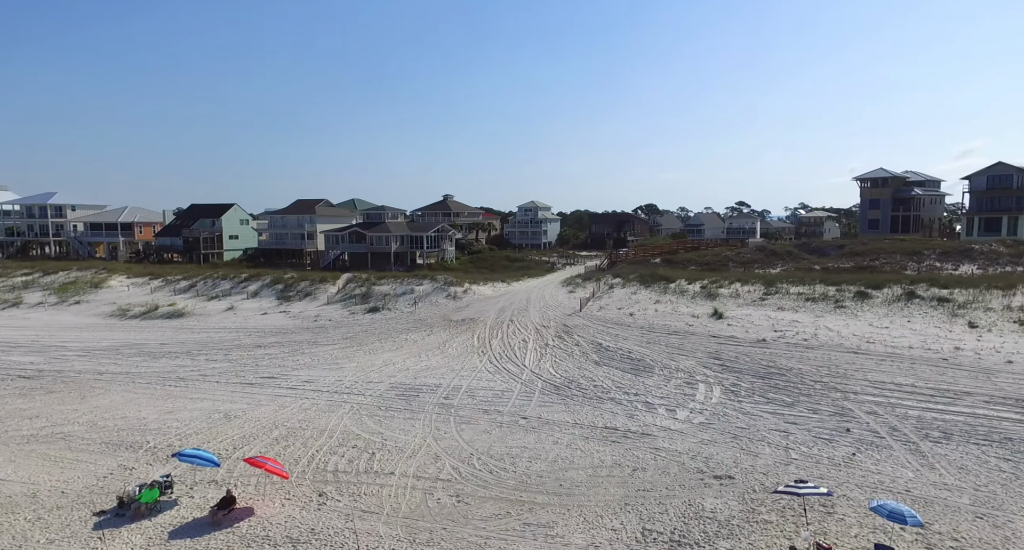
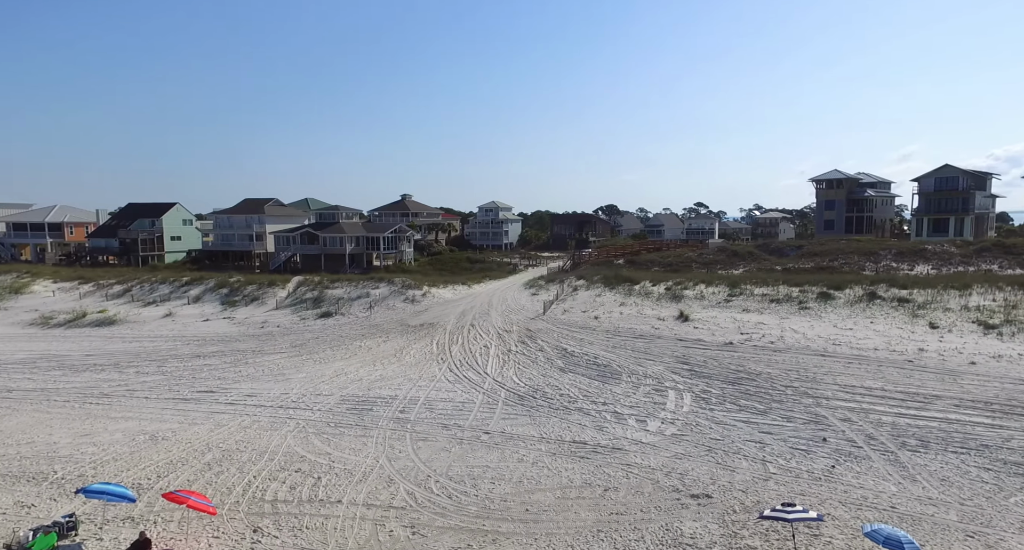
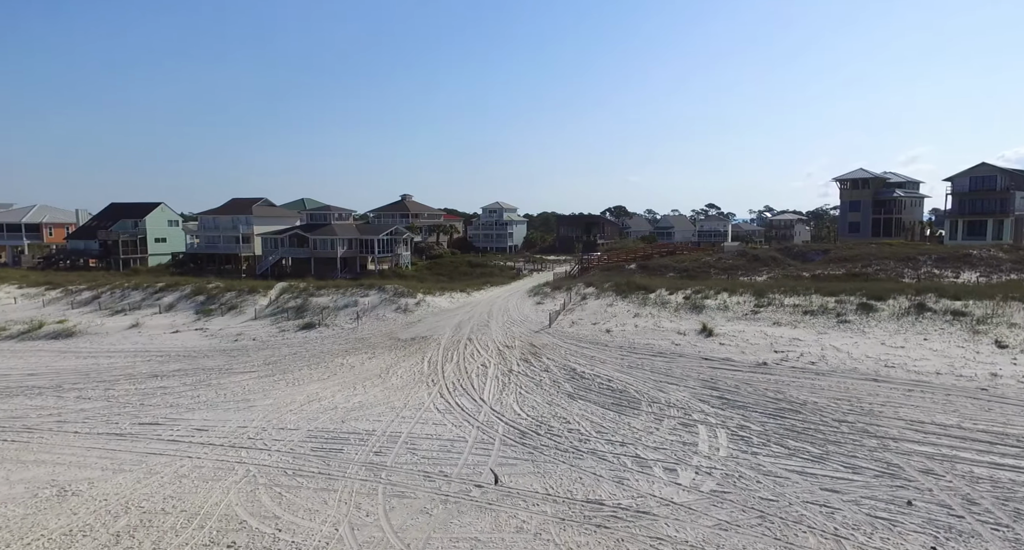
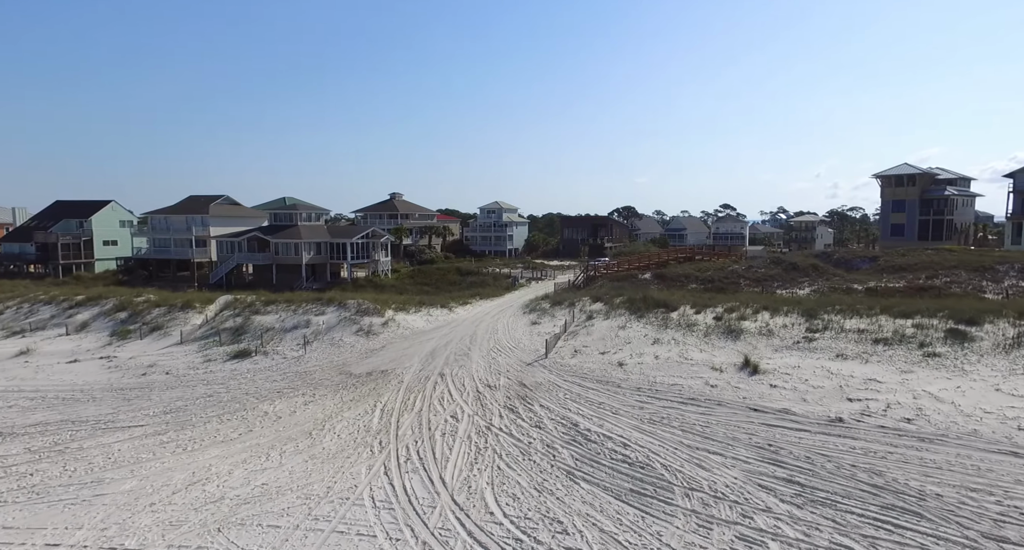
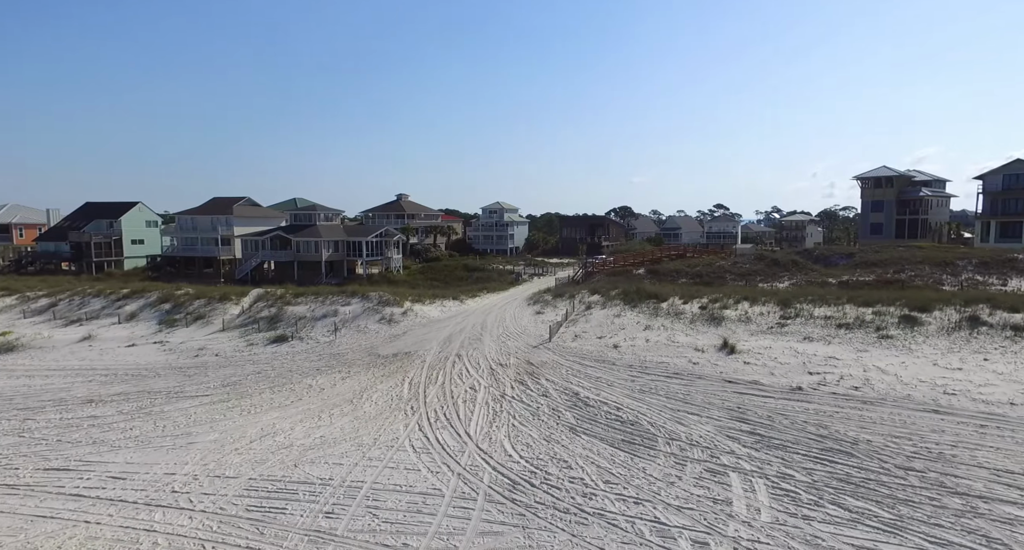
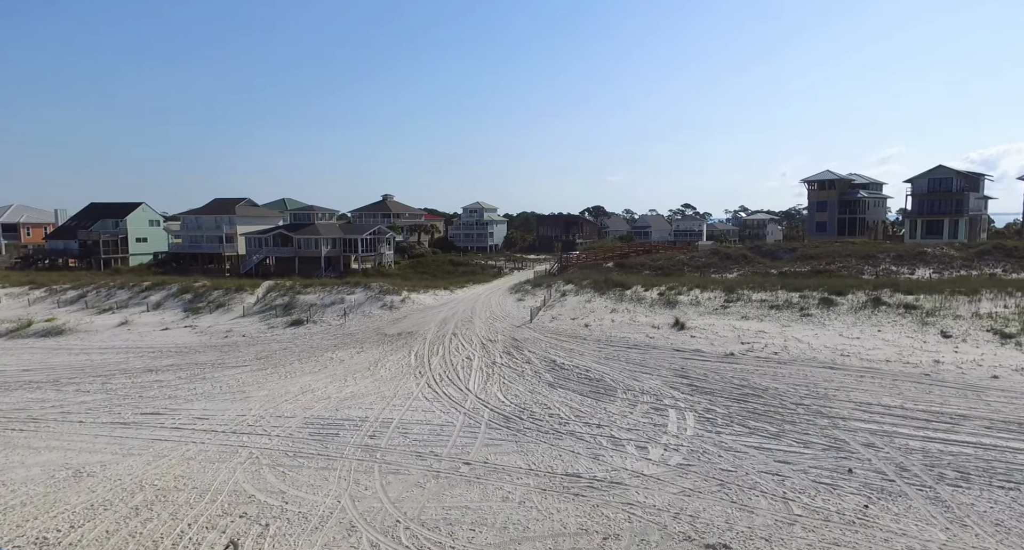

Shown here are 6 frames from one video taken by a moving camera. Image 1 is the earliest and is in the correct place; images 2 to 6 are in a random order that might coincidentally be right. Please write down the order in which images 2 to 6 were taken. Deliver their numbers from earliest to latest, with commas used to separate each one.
2, 6, 3, 5, 4
